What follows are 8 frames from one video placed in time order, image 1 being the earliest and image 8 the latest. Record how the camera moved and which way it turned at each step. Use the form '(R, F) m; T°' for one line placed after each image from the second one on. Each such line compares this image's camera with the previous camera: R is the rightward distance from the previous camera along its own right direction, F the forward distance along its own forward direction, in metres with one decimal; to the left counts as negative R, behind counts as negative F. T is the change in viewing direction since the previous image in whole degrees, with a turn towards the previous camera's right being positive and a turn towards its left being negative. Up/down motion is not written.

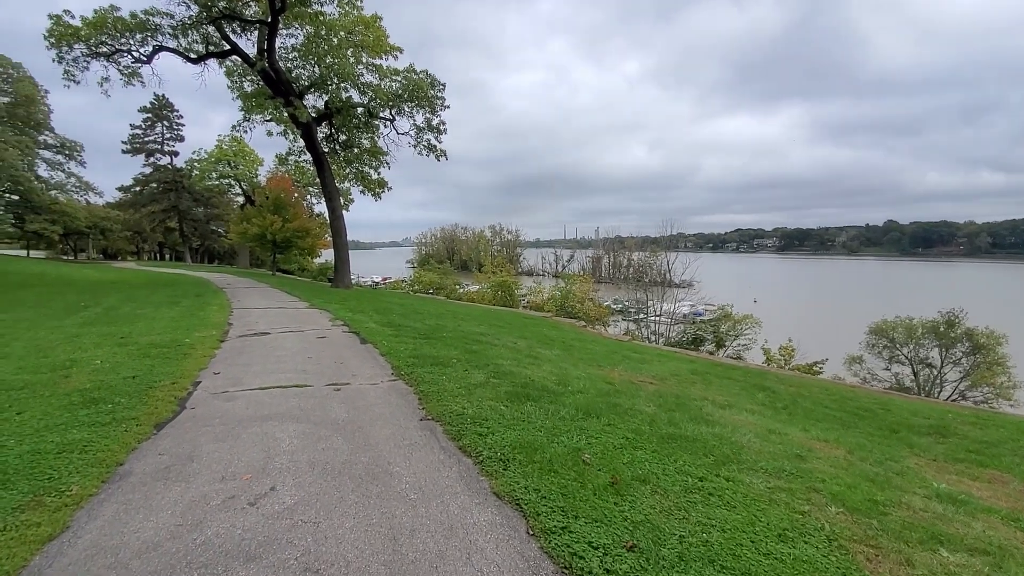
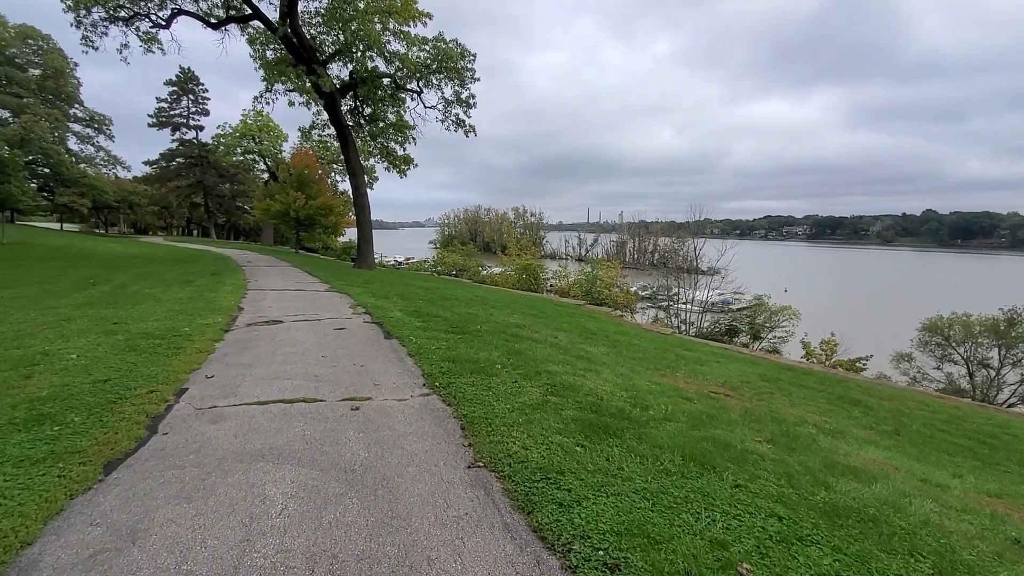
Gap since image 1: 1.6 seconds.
(-0.4, +1.1) m; -2°
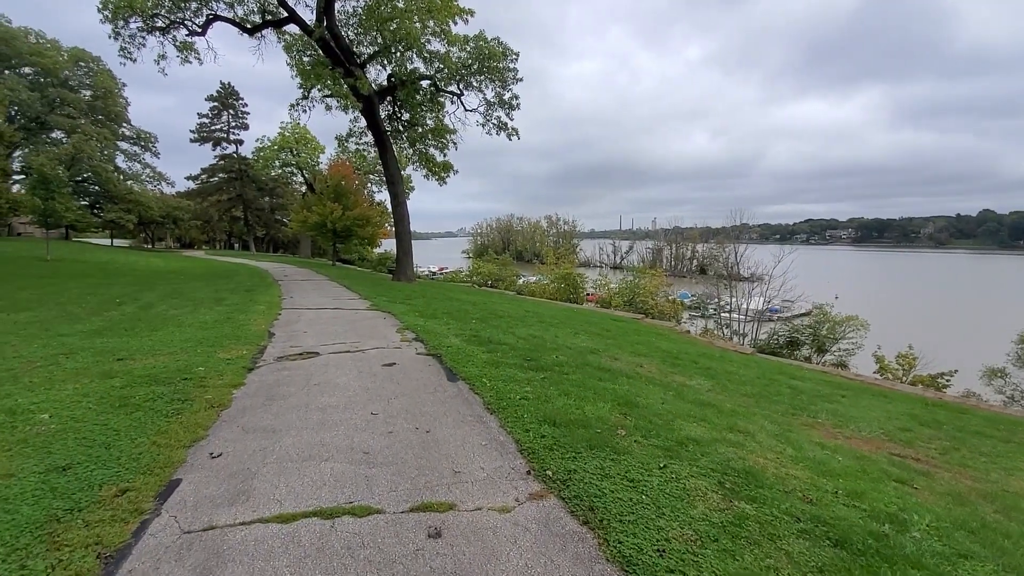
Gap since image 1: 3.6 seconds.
(-0.6, +1.4) m; -4°
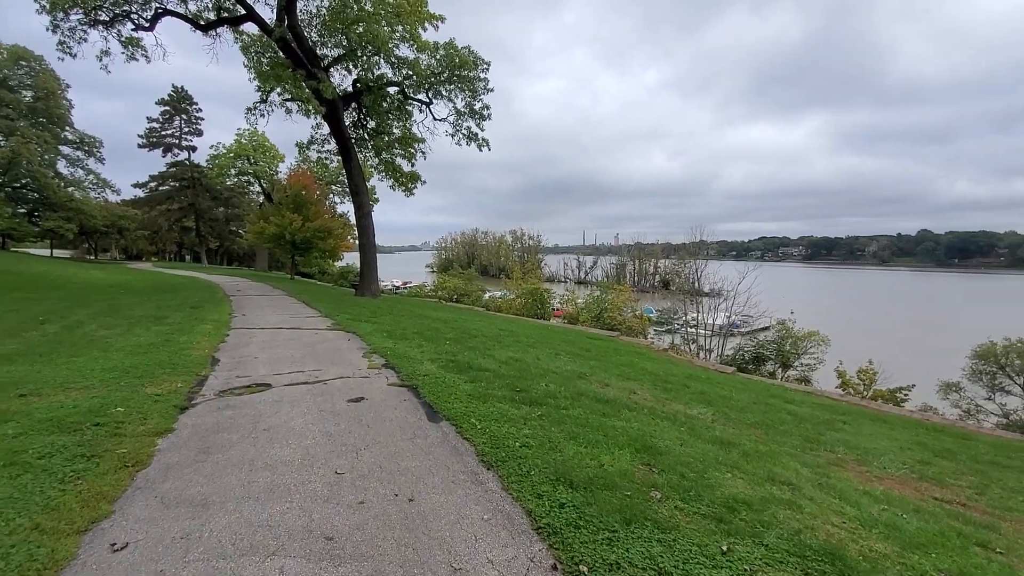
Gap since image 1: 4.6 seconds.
(-0.2, +0.7) m; +4°
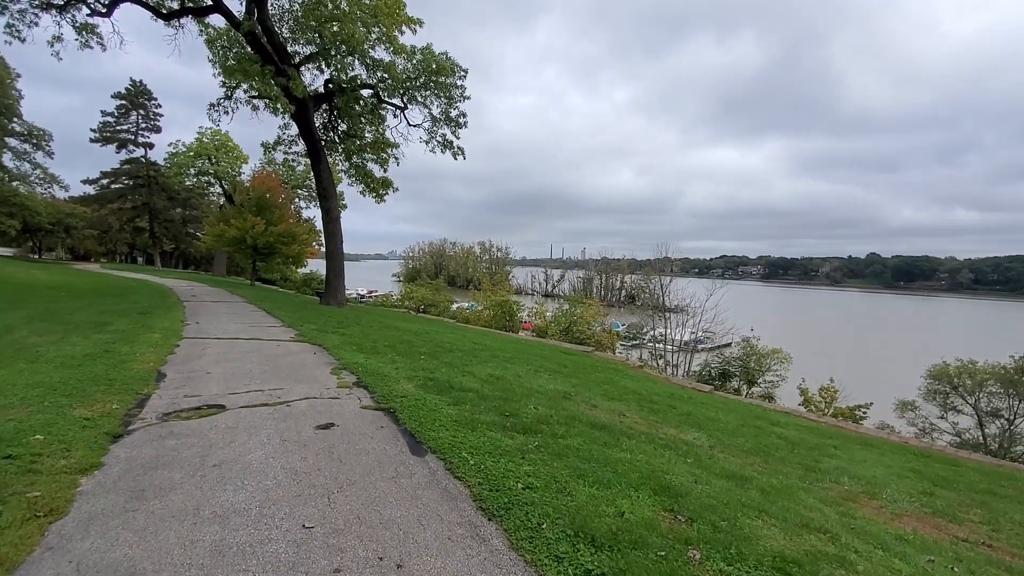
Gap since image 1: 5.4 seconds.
(-0.2, +0.4) m; +4°
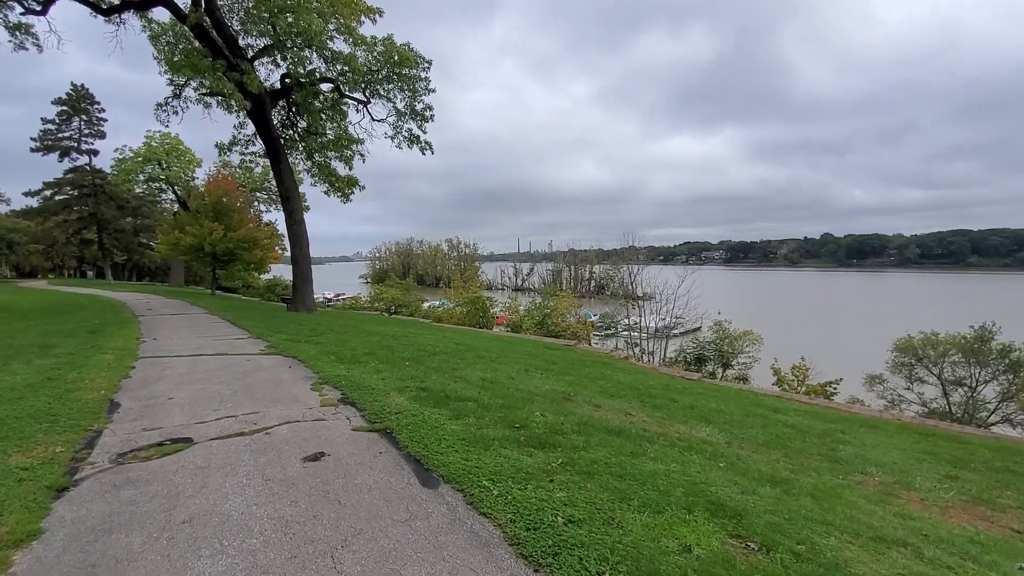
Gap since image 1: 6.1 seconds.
(-0.3, +0.5) m; +3°
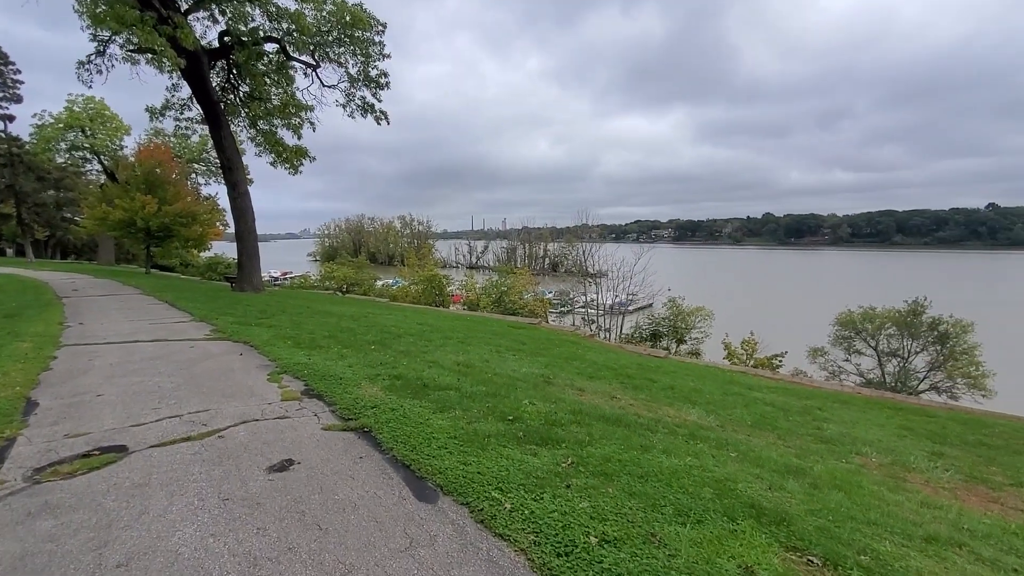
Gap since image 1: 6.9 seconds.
(-0.3, +0.5) m; +5°
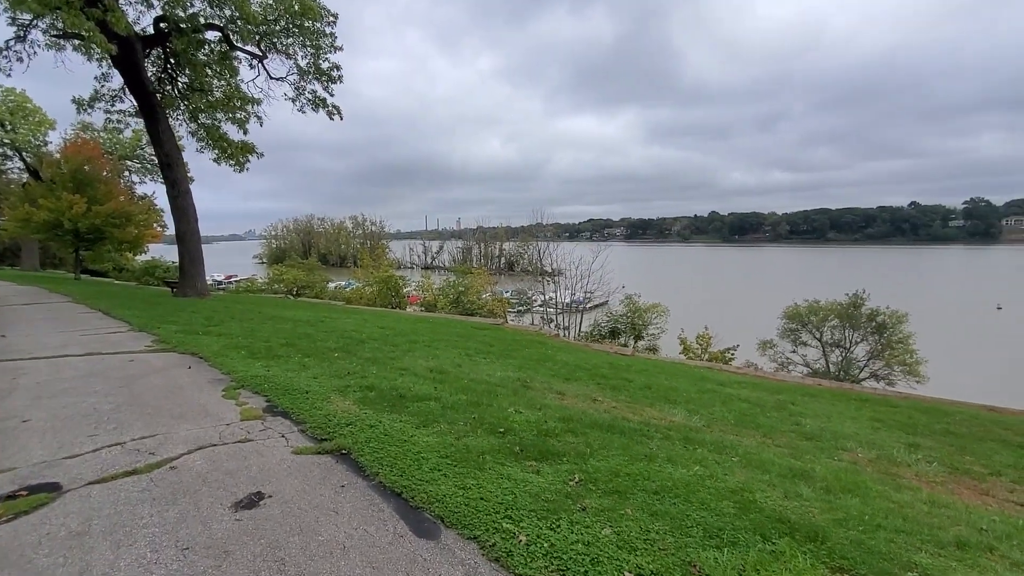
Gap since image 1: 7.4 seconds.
(-0.2, +0.3) m; +5°
